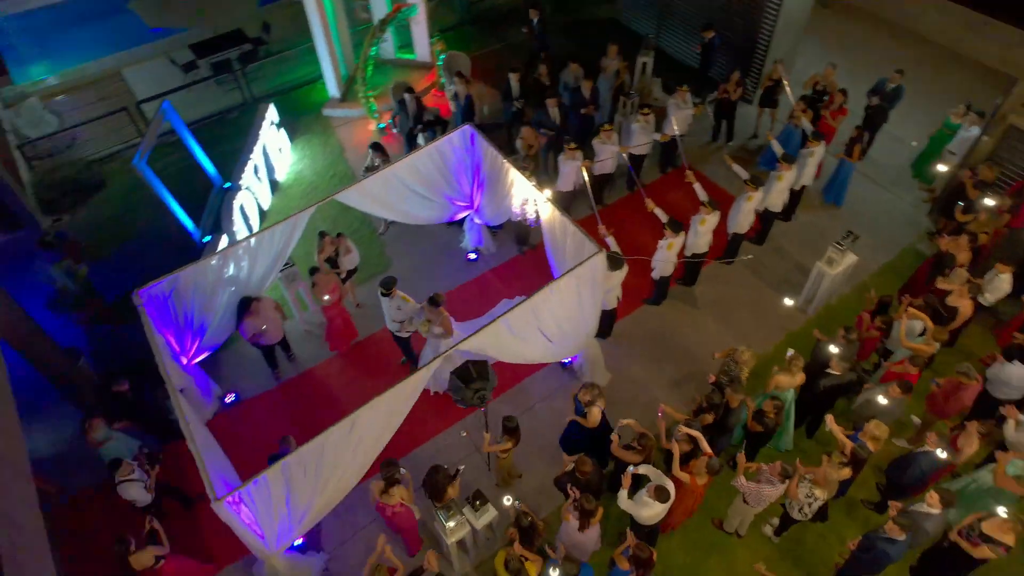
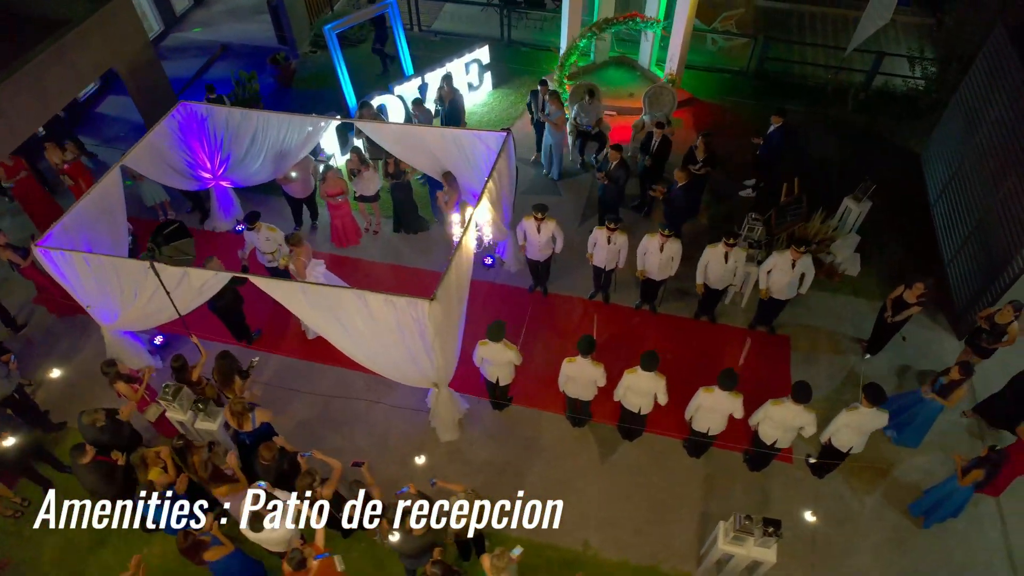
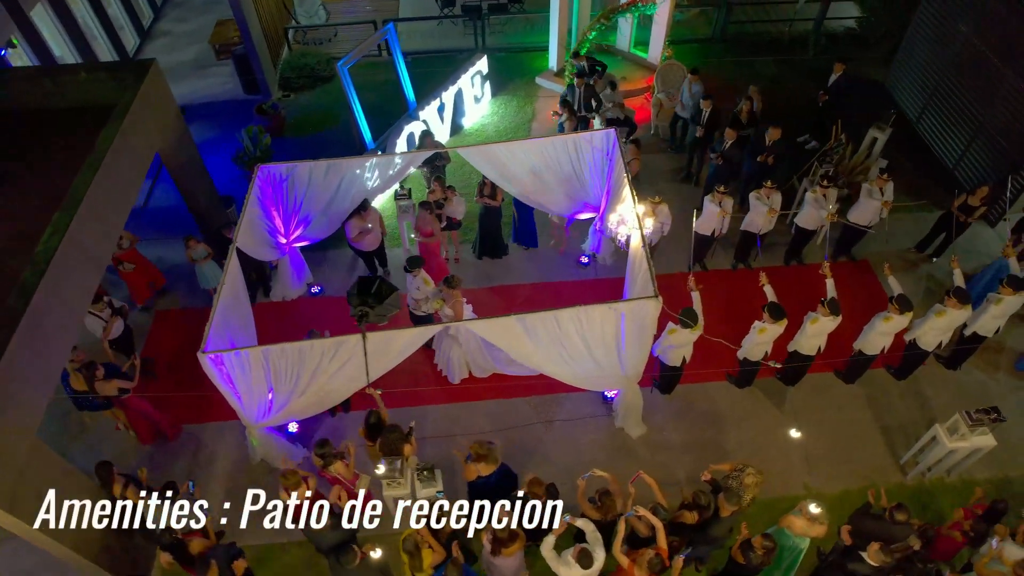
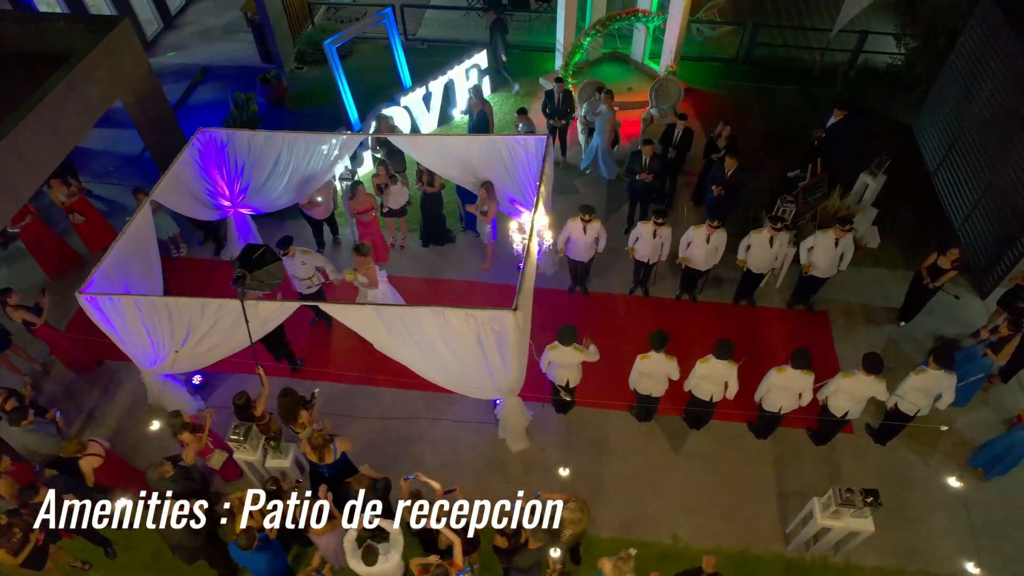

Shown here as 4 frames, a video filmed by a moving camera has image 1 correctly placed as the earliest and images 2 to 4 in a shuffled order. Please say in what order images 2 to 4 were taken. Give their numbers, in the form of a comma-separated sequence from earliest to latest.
3, 4, 2
